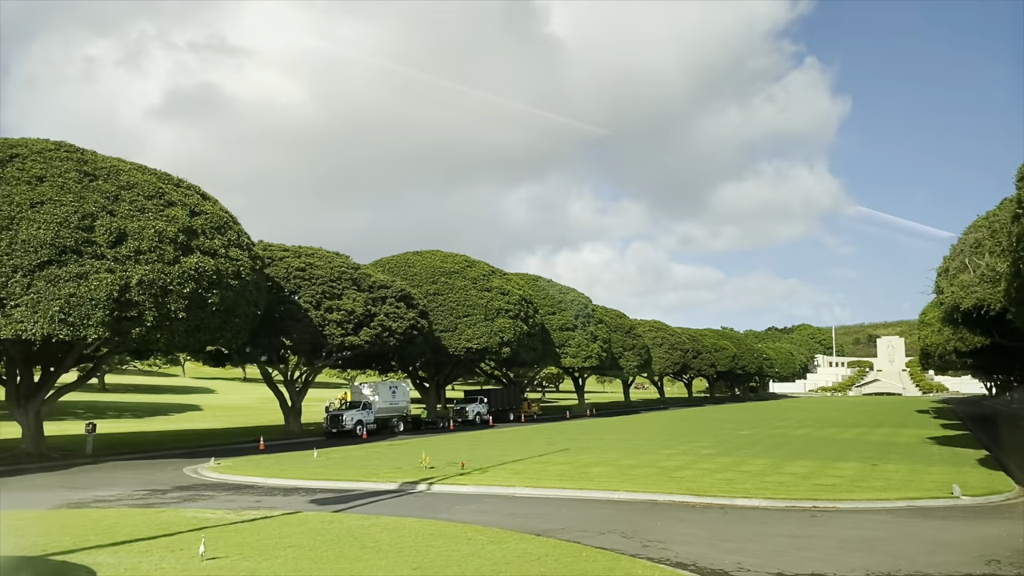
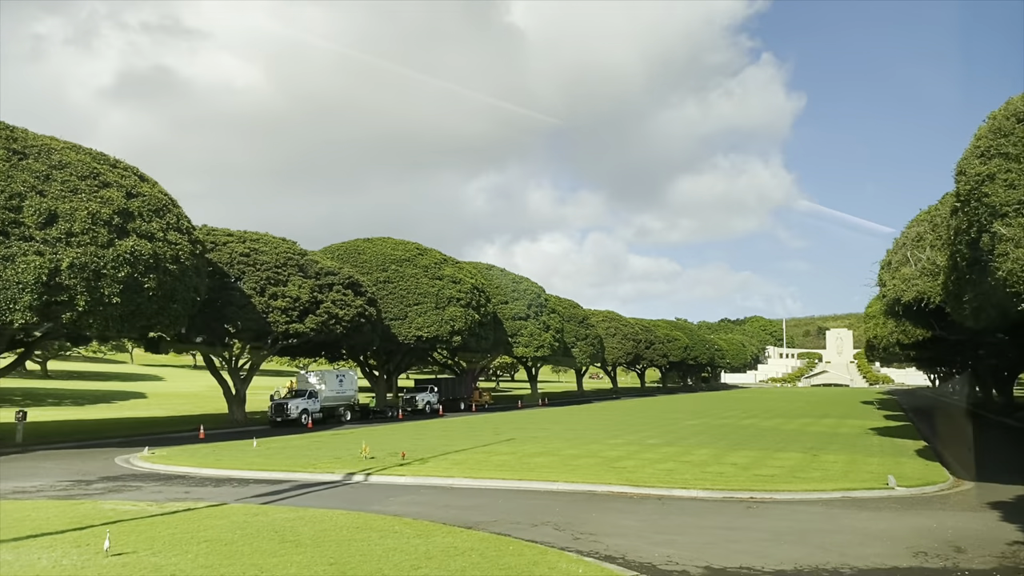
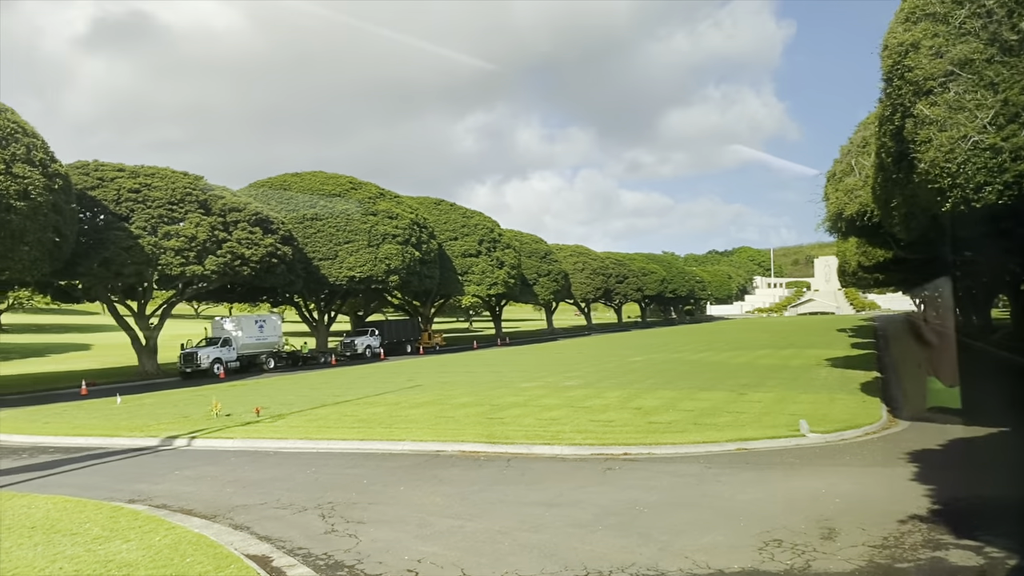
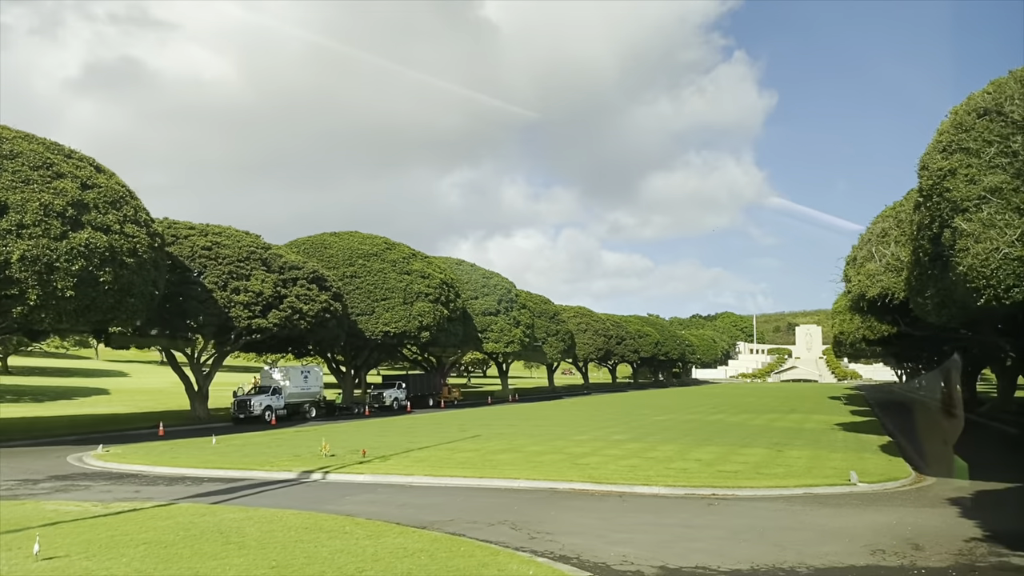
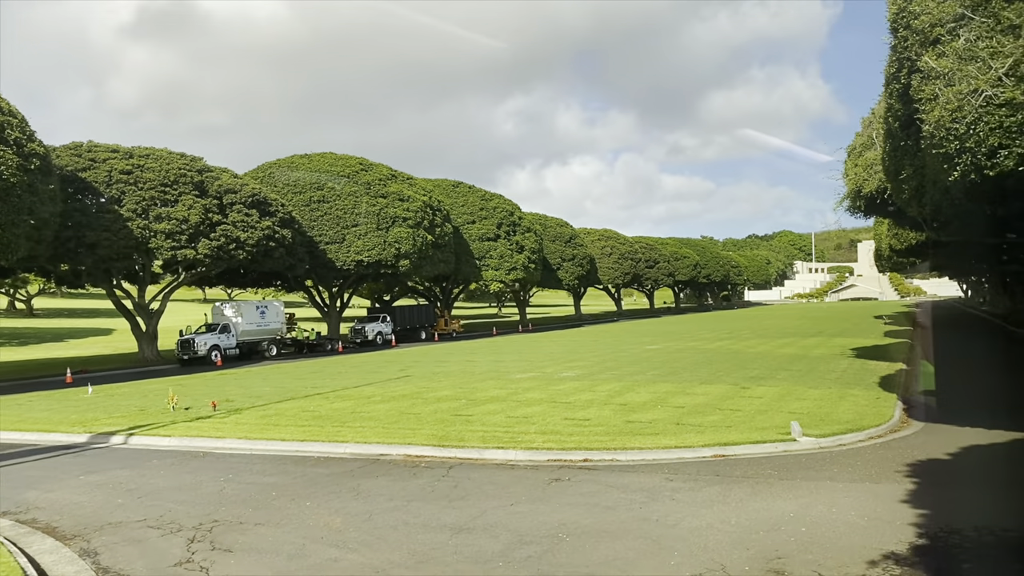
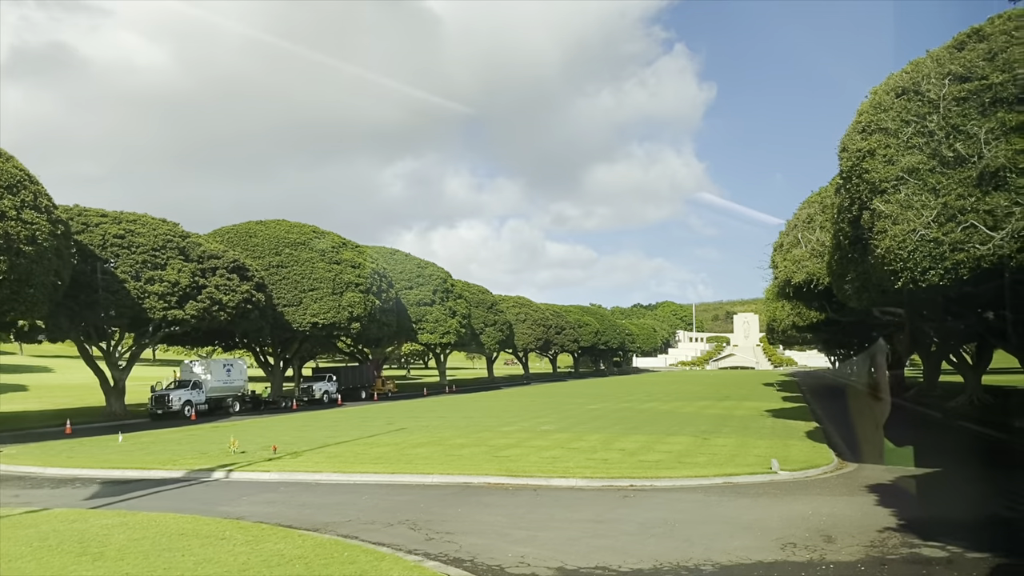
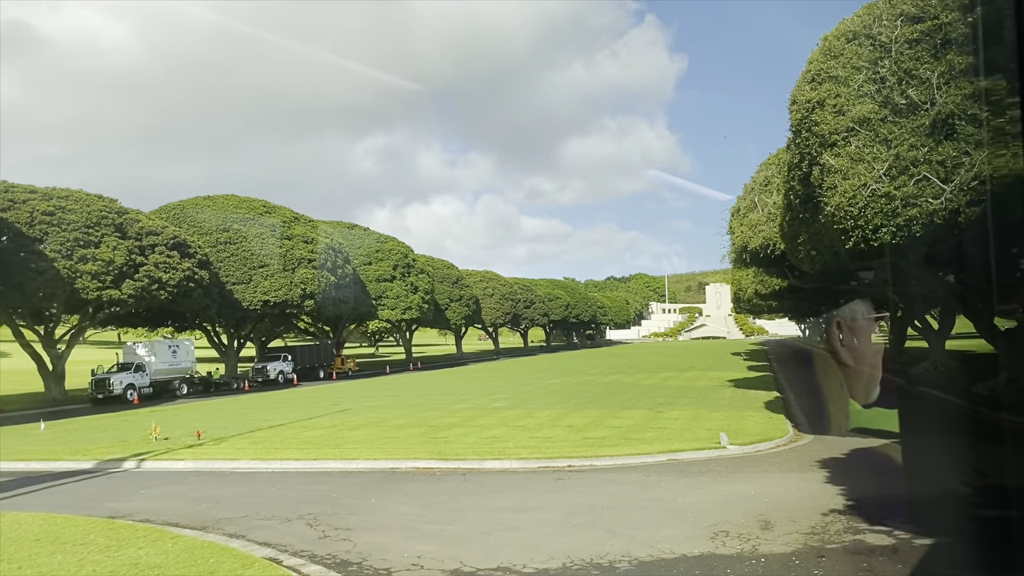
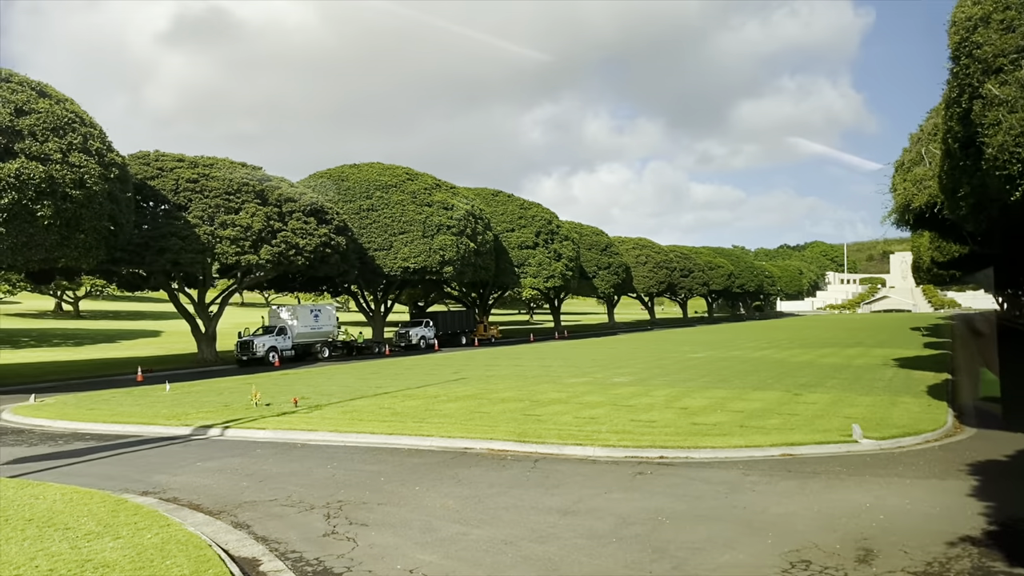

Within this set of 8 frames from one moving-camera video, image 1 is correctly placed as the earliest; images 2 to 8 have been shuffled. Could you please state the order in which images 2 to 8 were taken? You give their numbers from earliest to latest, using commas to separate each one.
2, 4, 6, 7, 3, 8, 5
